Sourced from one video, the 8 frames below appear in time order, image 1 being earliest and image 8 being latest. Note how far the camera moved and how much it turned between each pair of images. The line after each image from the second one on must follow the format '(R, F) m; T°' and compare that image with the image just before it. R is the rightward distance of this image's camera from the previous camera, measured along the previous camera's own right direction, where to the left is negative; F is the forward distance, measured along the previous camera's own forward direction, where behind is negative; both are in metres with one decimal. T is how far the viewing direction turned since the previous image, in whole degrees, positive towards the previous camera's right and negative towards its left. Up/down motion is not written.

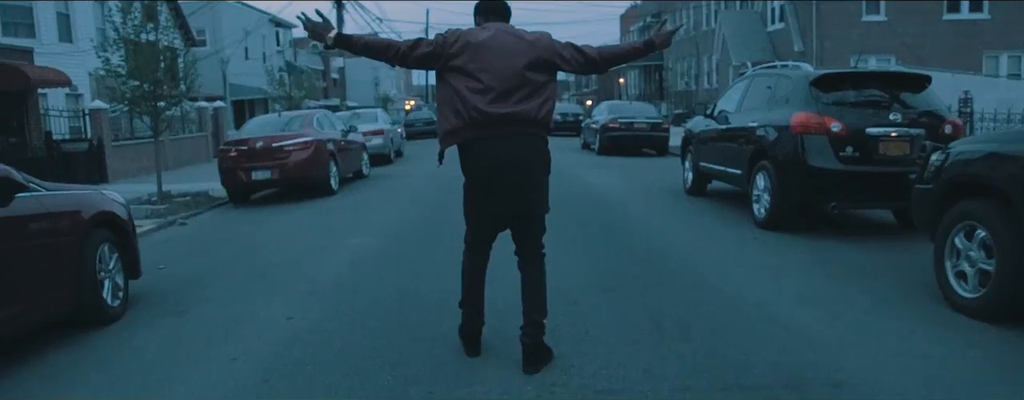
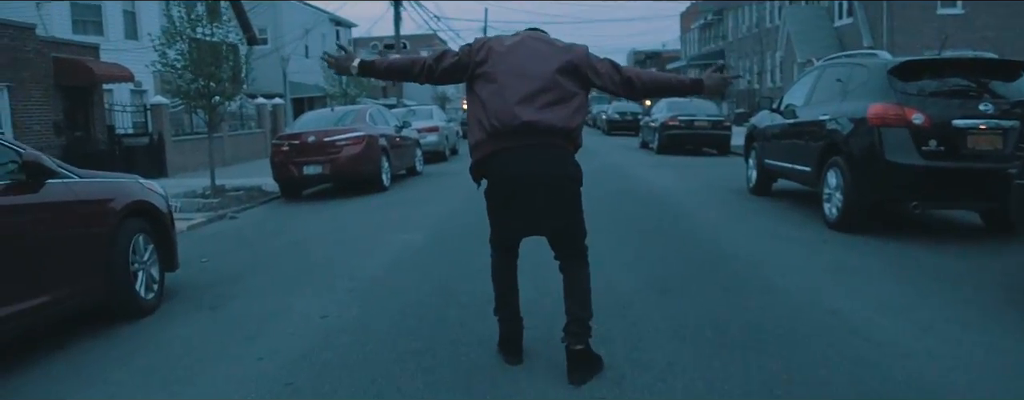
(+0.1, +0.5) m; -4°
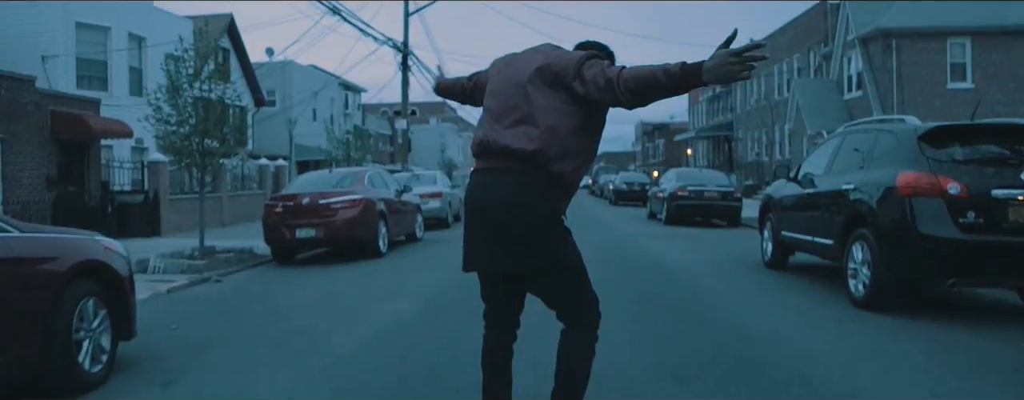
(+0.1, +0.7) m; -1°
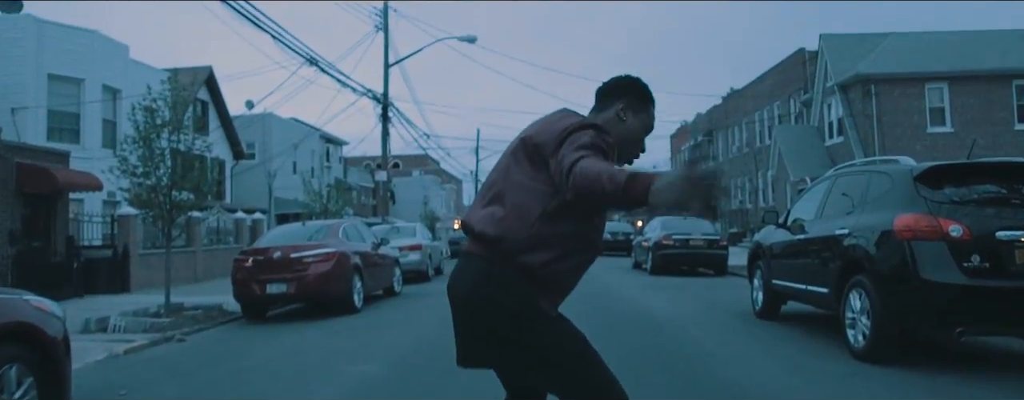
(+0.1, +0.5) m; +1°
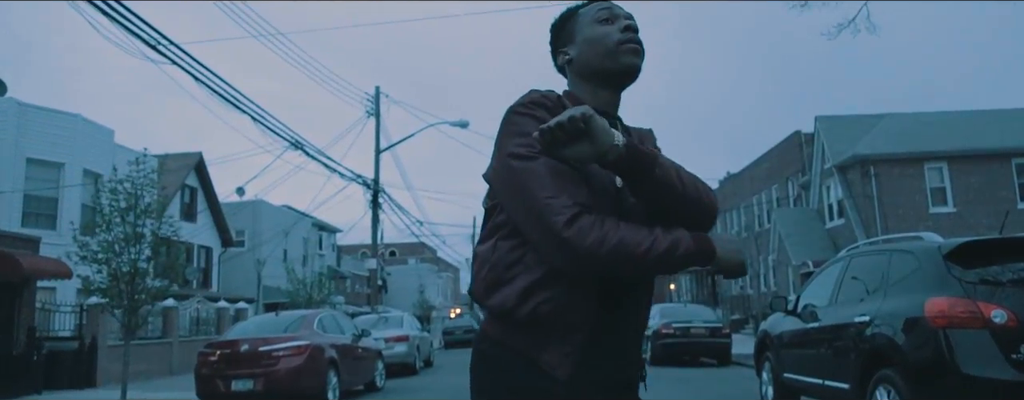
(+0.2, +0.9) m; 0°
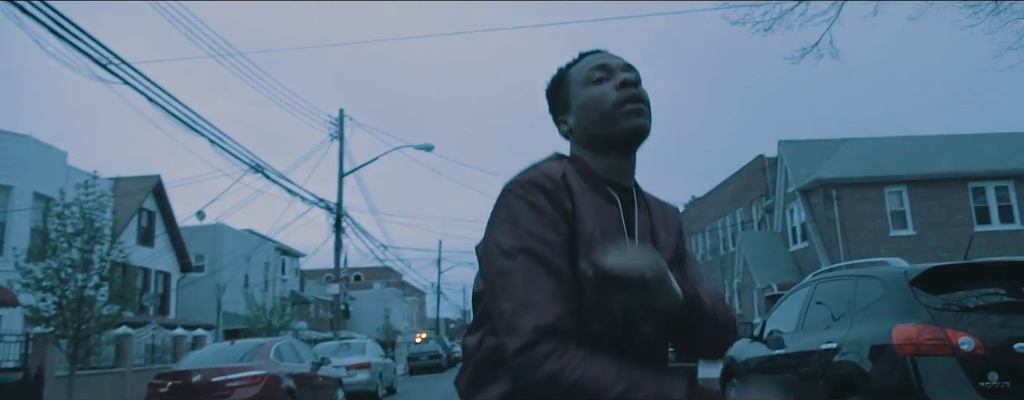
(+0.1, +0.2) m; +2°
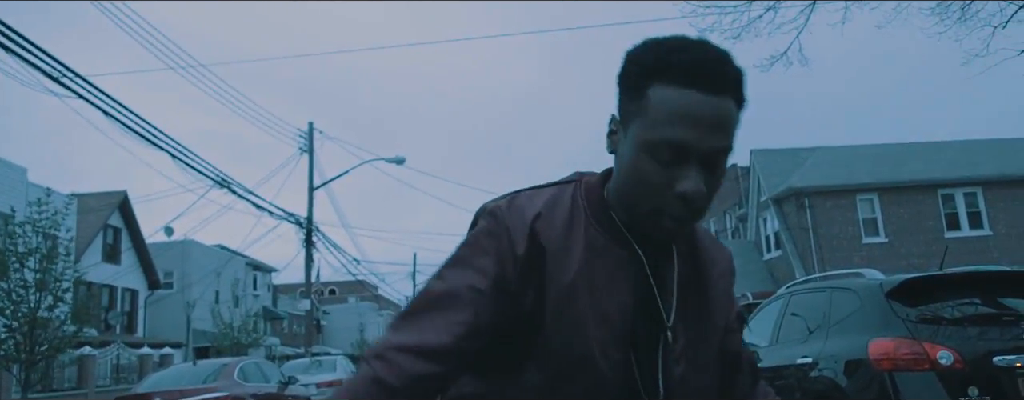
(+0.1, +0.3) m; +2°
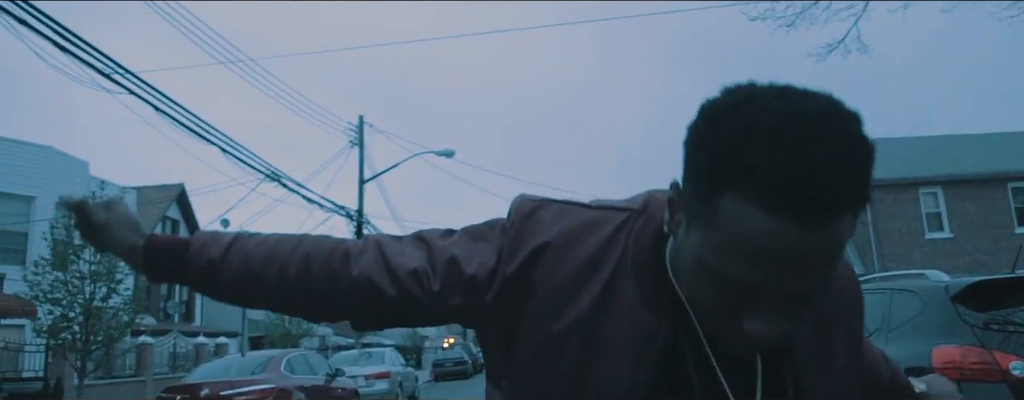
(+0.1, +0.2) m; -4°
